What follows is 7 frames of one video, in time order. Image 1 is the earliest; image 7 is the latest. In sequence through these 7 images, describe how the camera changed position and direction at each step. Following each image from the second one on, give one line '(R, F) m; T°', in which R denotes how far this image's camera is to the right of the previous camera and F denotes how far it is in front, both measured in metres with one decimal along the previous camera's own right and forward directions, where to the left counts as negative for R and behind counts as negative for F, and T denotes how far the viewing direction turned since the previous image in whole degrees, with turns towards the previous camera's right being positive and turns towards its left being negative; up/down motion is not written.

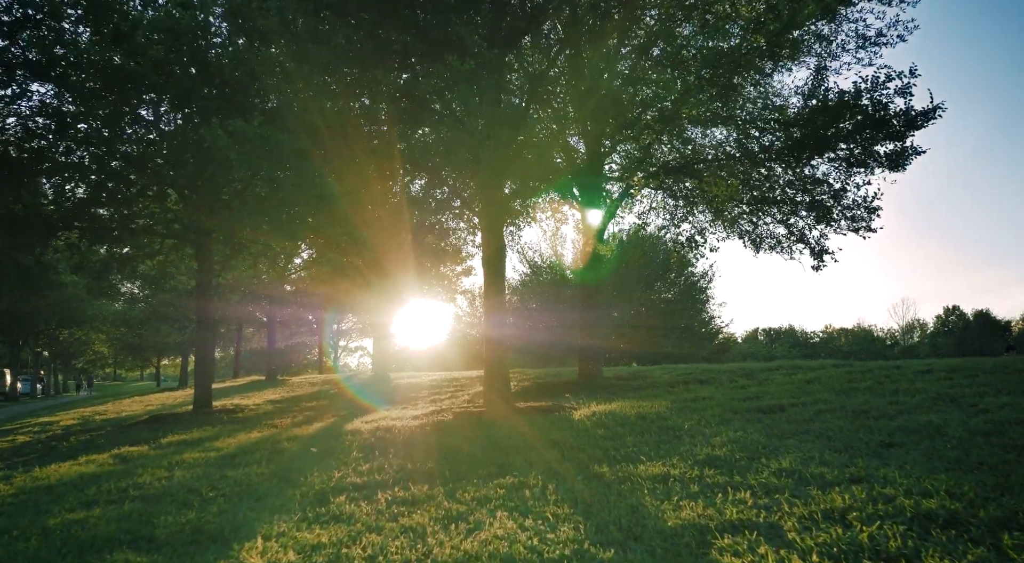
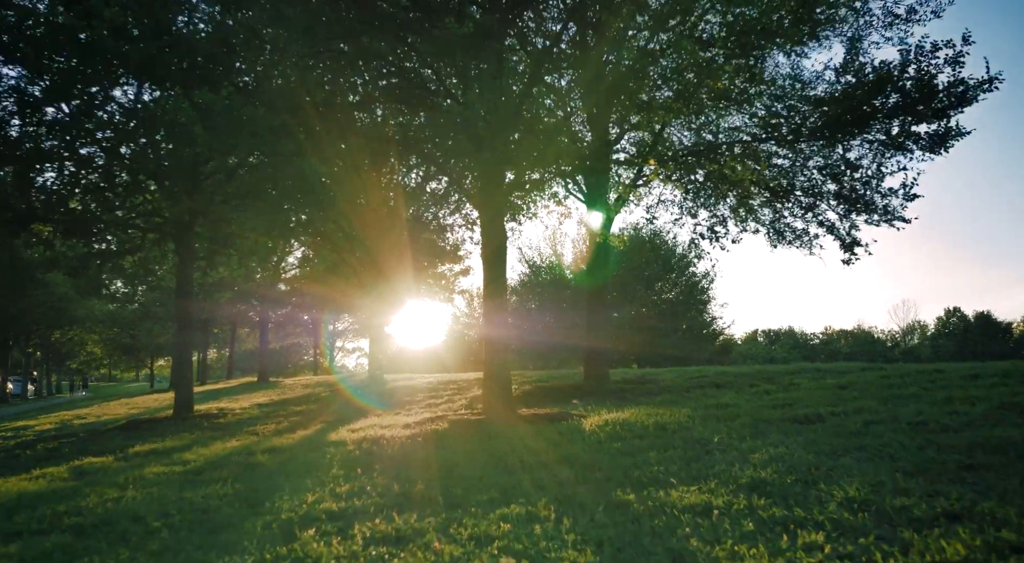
(-0.1, +1.3) m; 0°
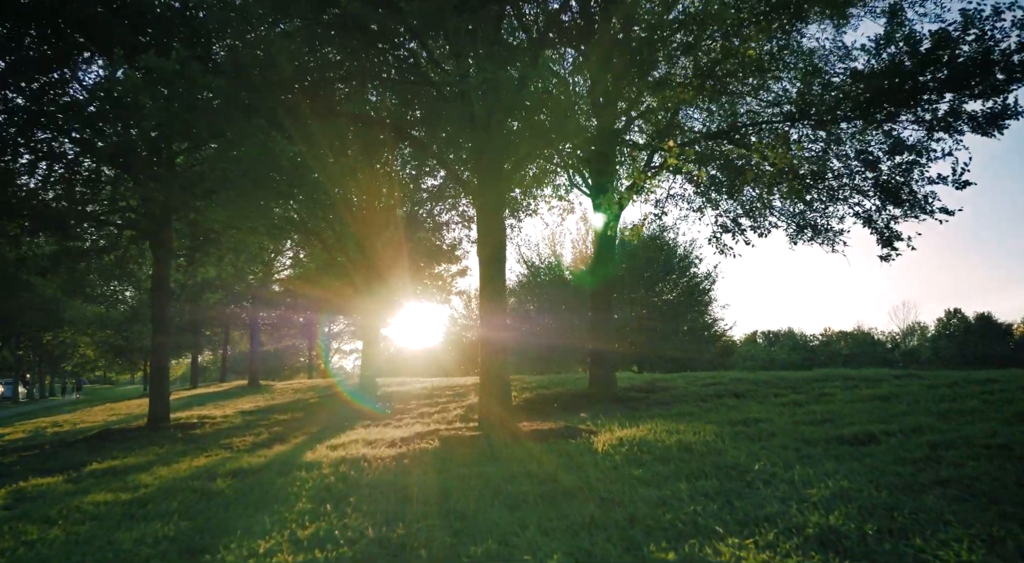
(0.0, +1.5) m; 0°
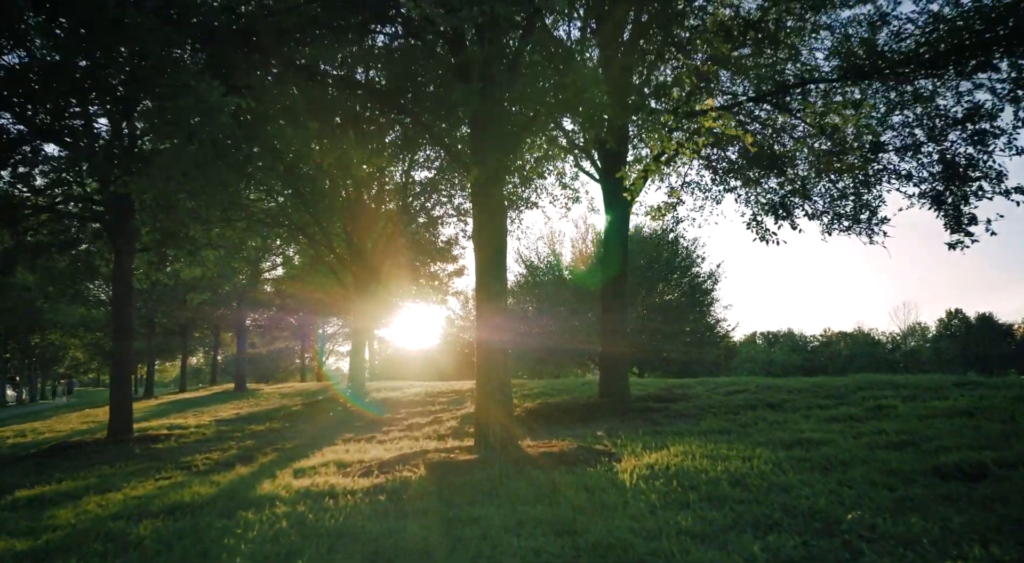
(-0.1, +2.0) m; 0°
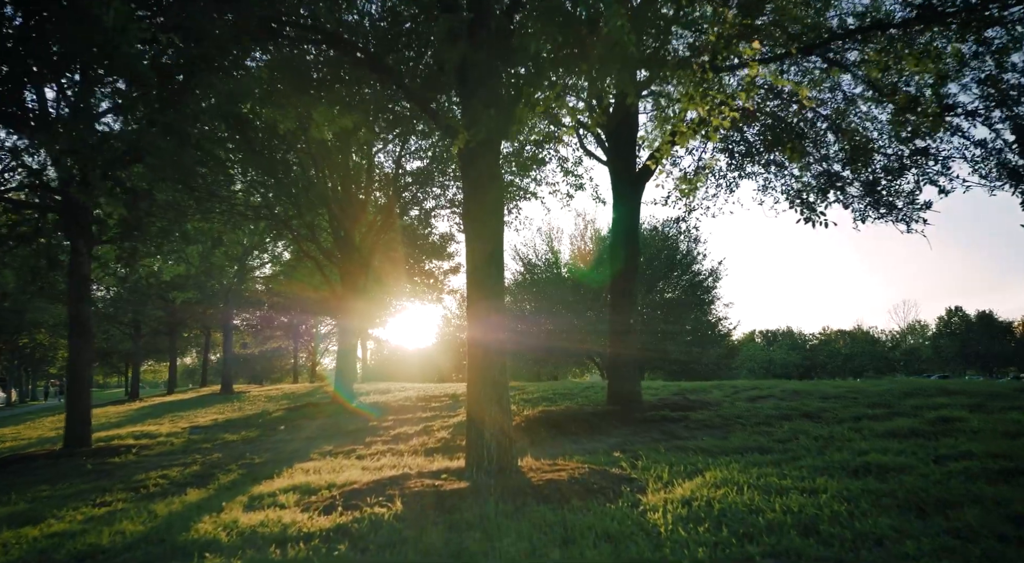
(0.0, +1.7) m; 0°
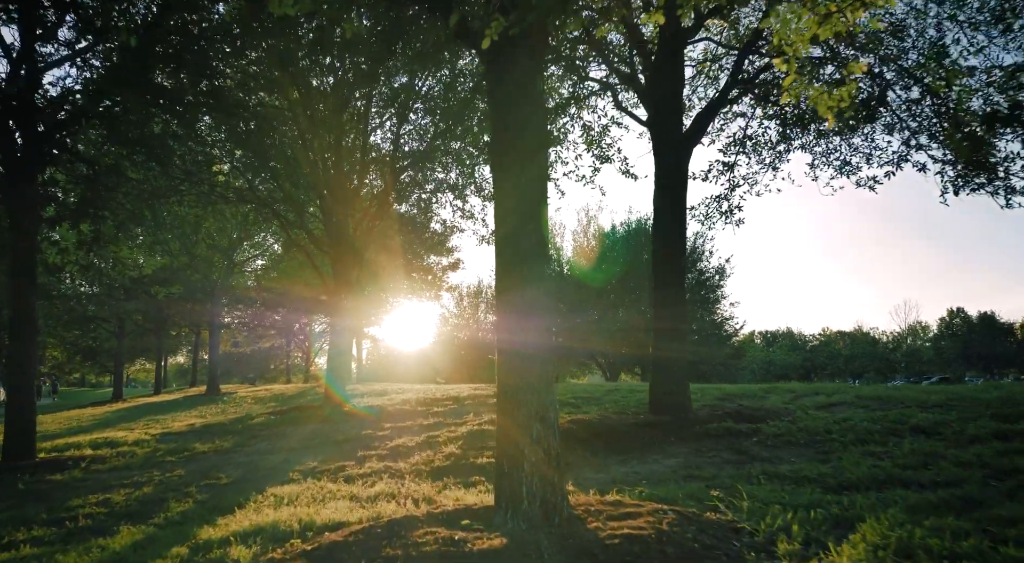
(-0.5, +2.5) m; 0°
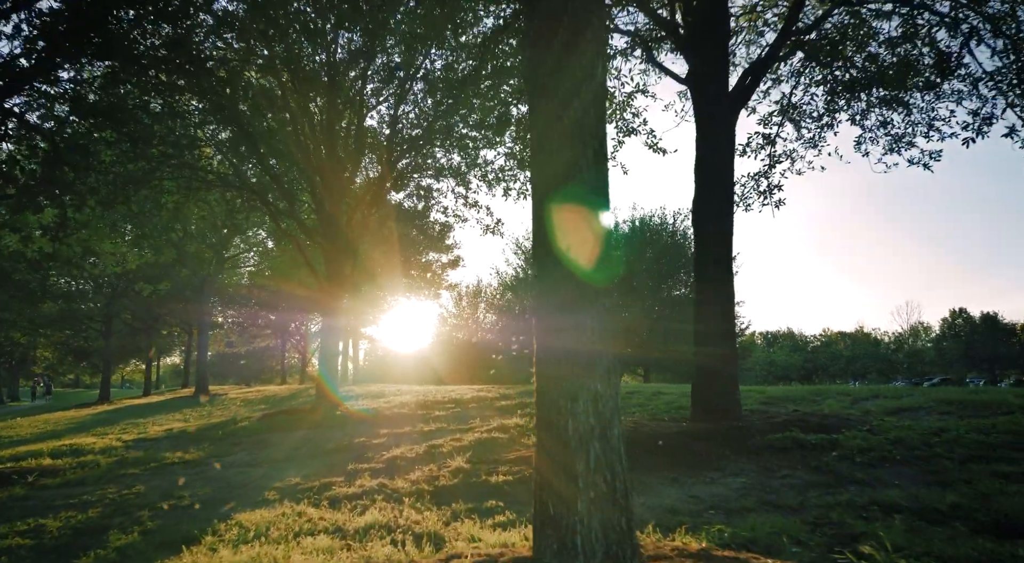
(-0.3, +1.8) m; 0°
